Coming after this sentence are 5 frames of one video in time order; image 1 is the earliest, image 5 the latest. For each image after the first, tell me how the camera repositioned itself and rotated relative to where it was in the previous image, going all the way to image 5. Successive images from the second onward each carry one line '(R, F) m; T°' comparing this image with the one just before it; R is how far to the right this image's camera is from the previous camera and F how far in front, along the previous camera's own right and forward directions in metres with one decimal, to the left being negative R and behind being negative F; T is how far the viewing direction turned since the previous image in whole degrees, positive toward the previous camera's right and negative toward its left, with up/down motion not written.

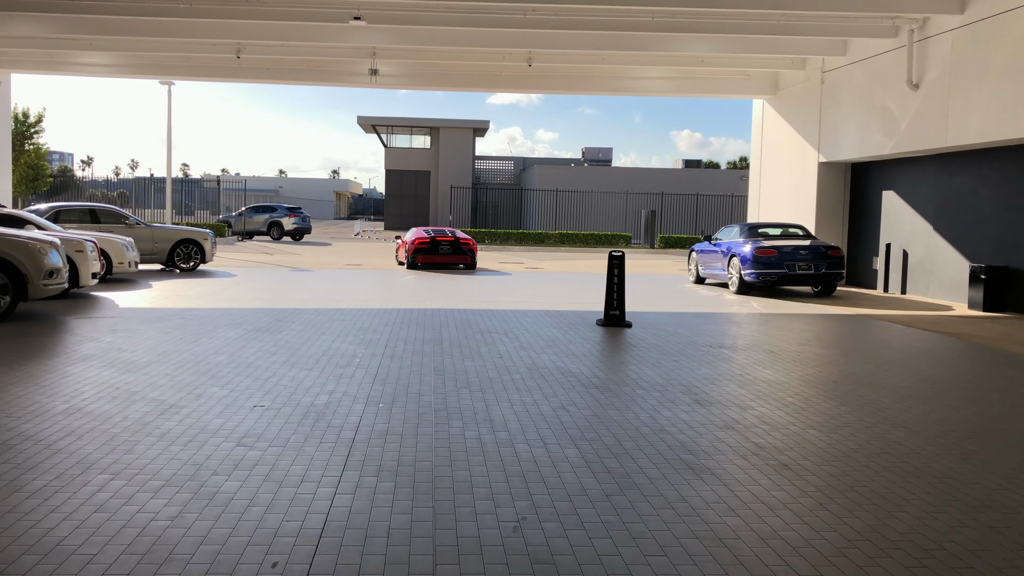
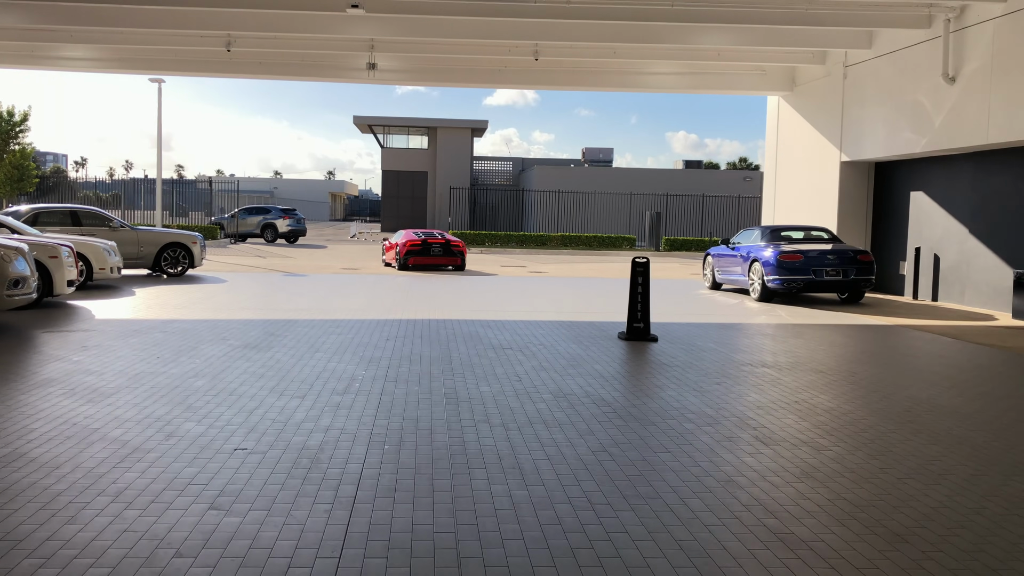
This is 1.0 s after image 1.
(-0.2, +1.0) m; 0°
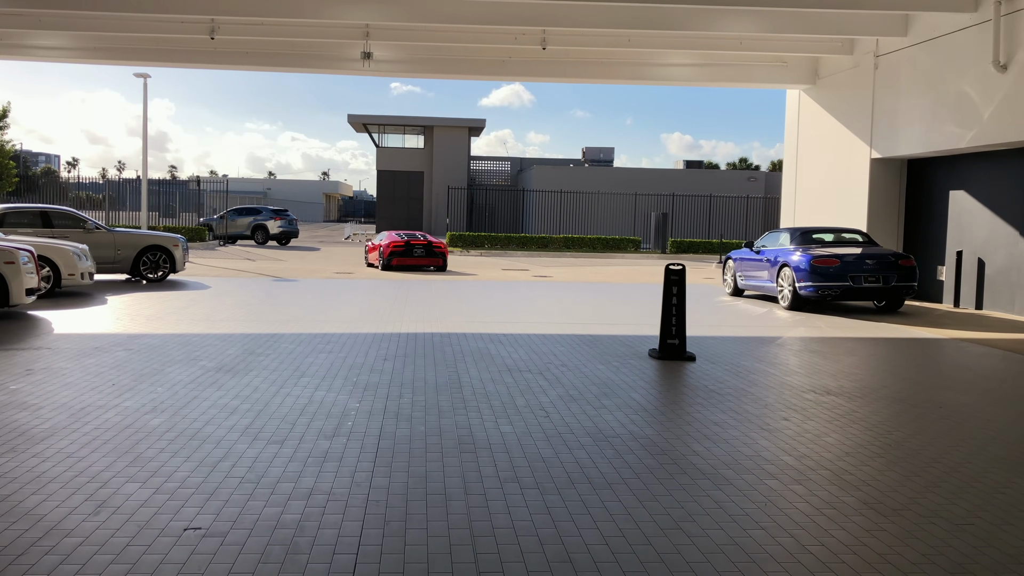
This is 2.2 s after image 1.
(-0.2, +1.2) m; 0°
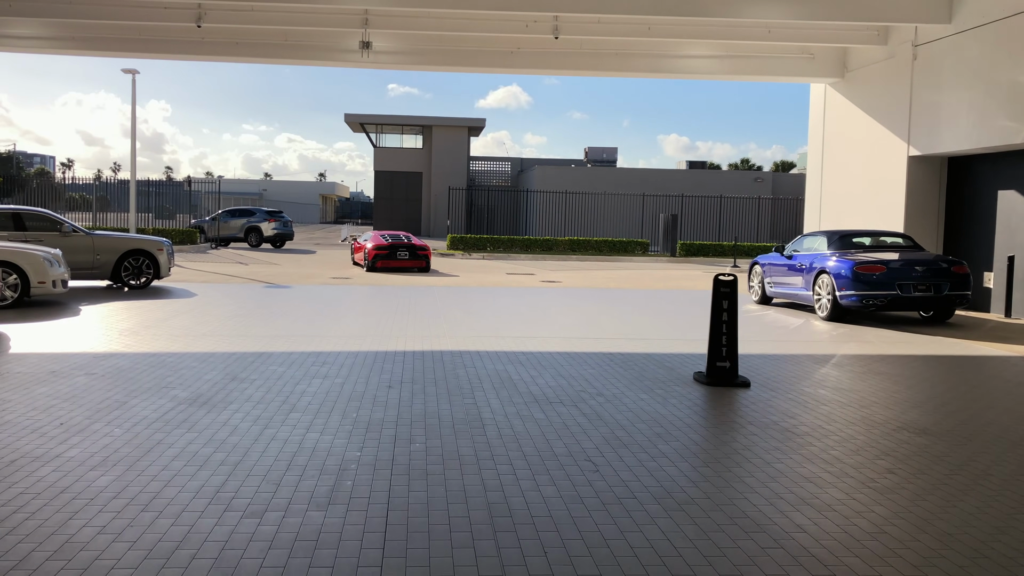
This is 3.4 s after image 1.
(-0.2, +1.2) m; 0°
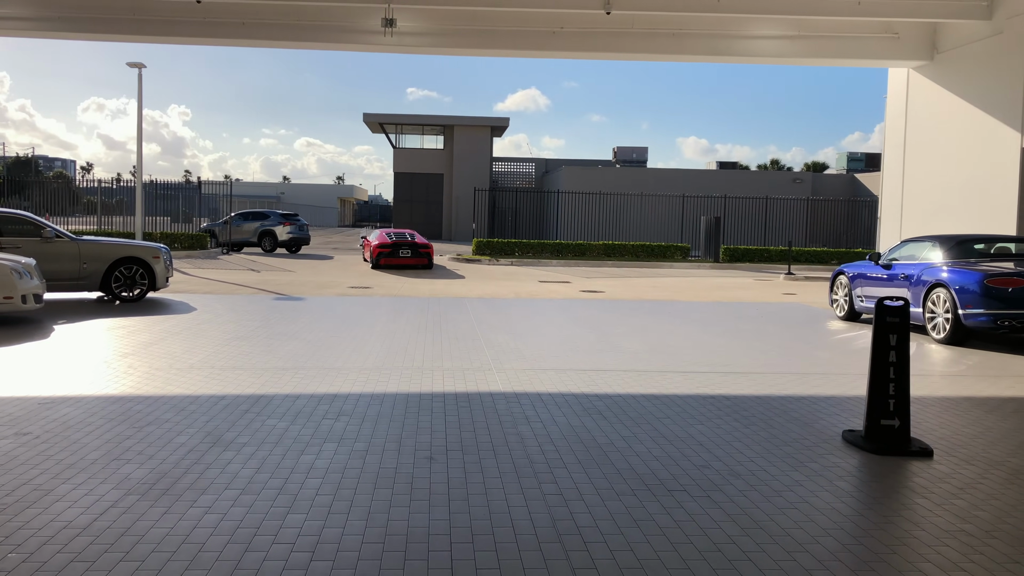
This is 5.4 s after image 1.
(-0.4, +2.0) m; -1°
